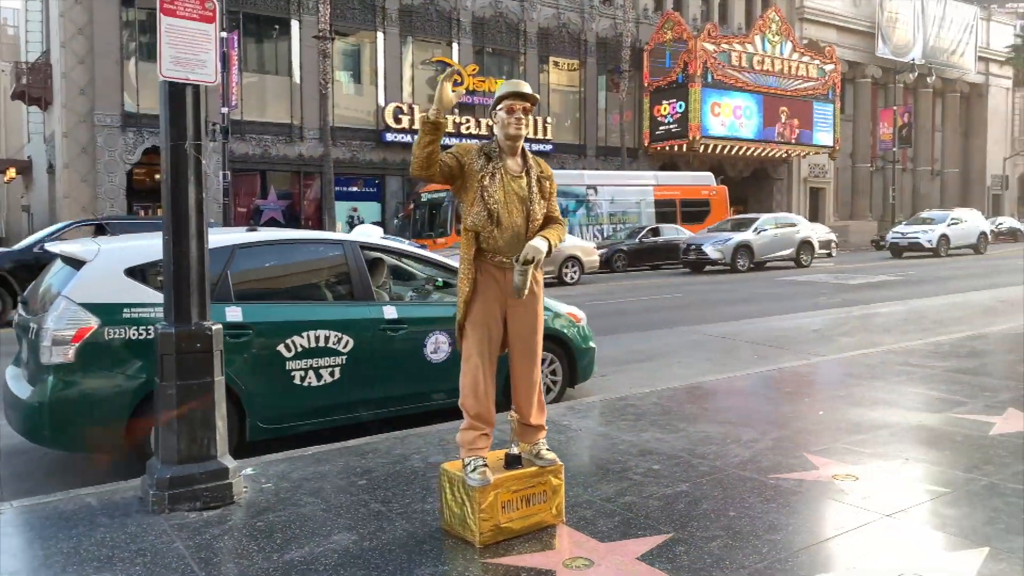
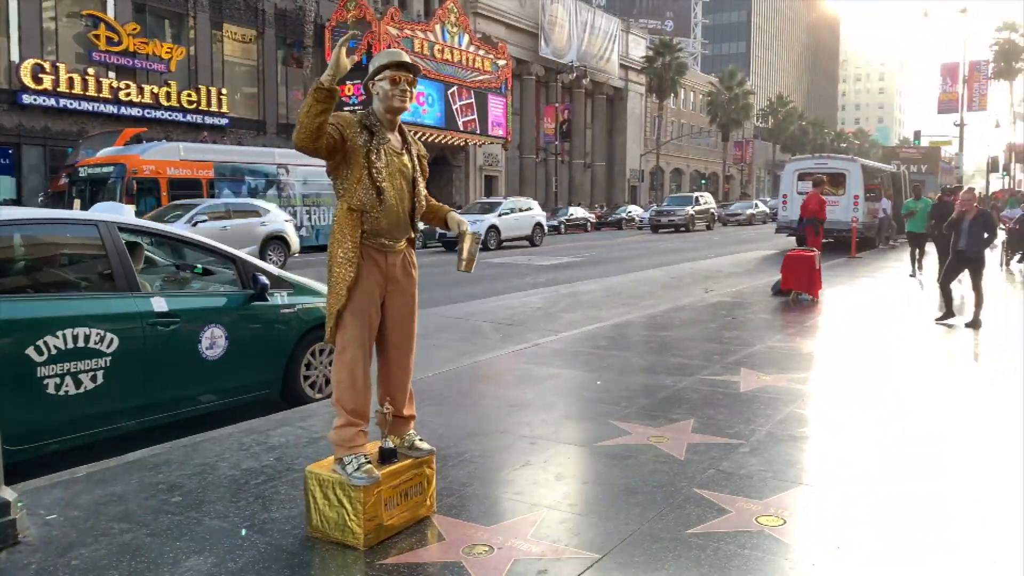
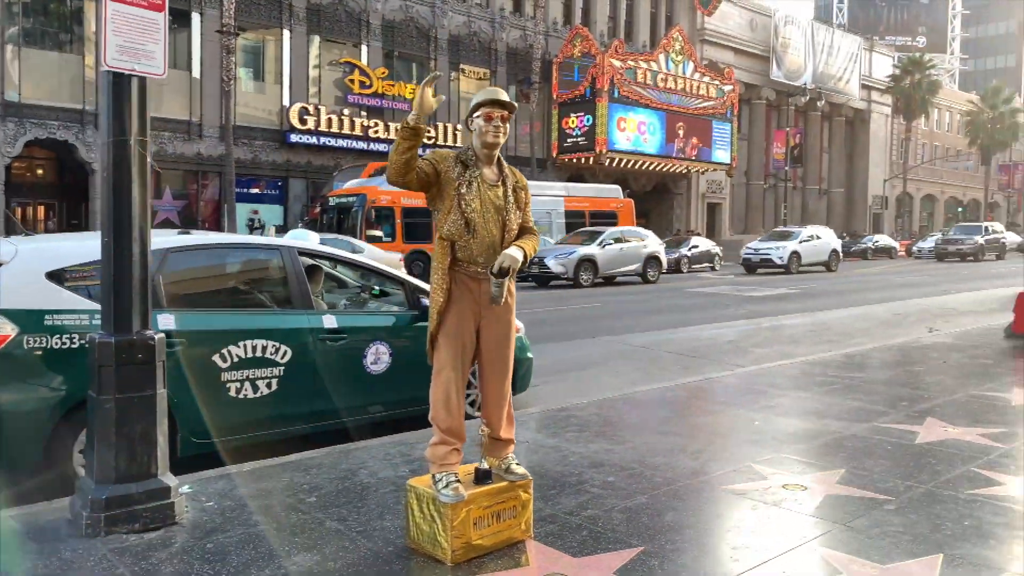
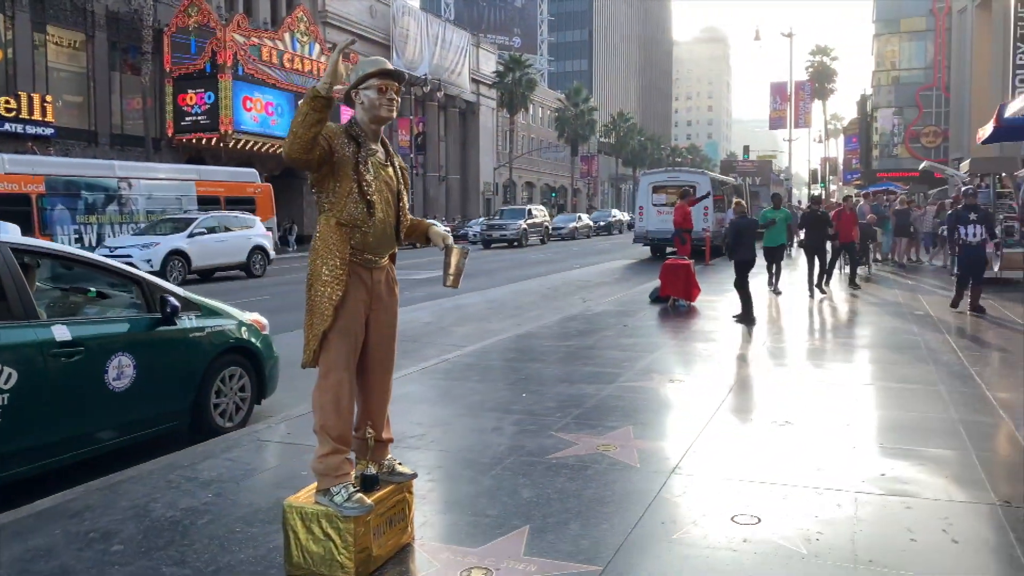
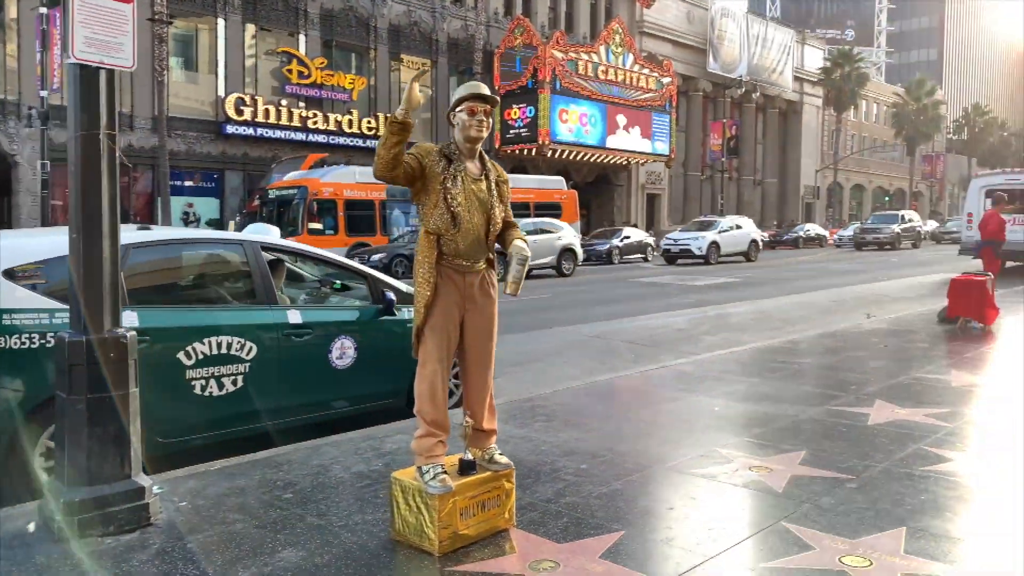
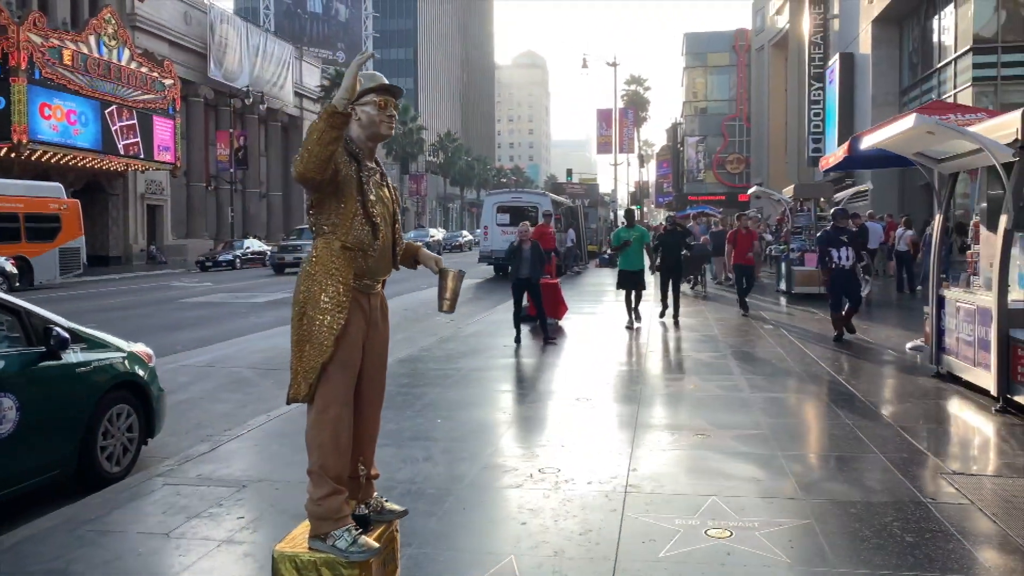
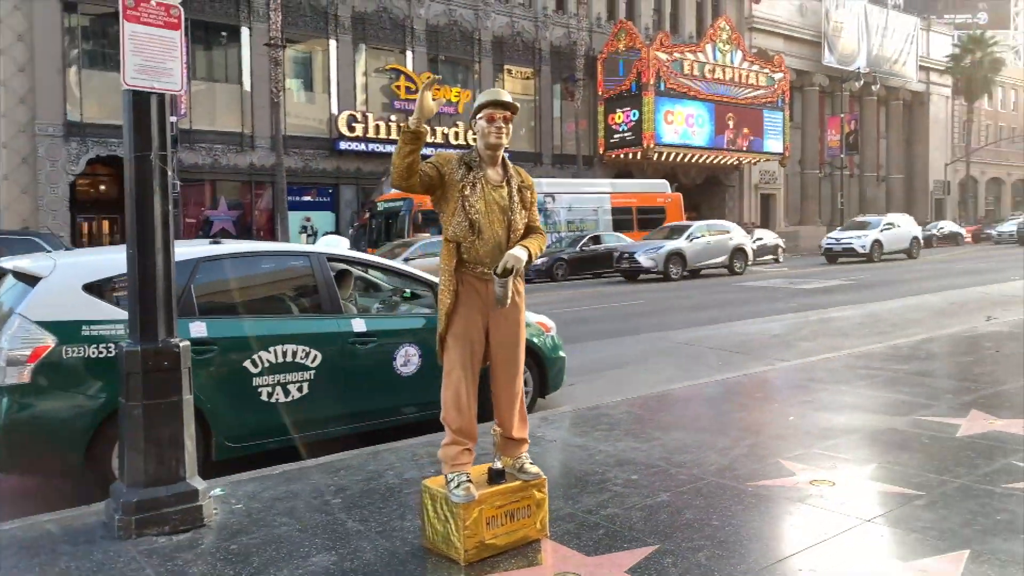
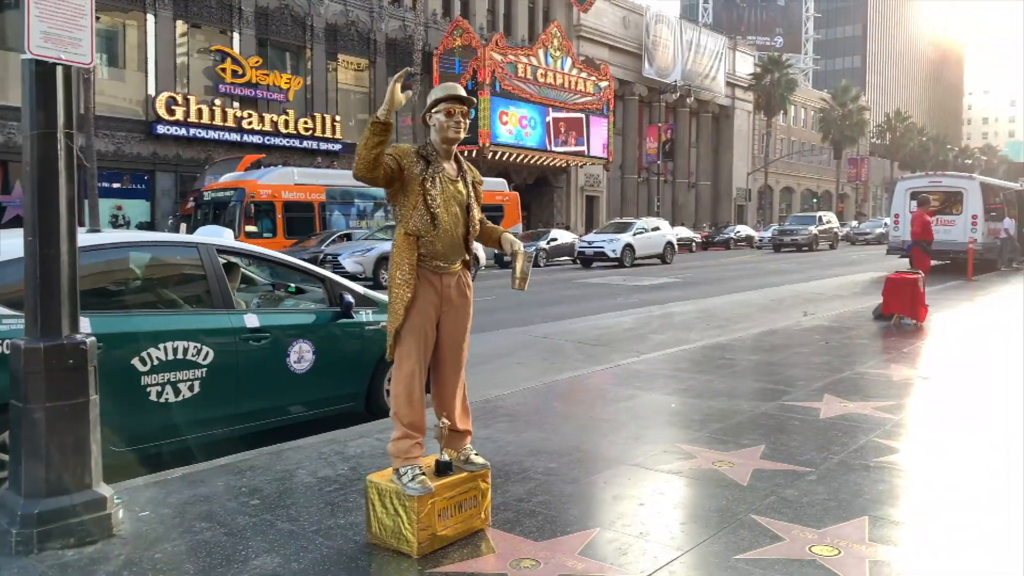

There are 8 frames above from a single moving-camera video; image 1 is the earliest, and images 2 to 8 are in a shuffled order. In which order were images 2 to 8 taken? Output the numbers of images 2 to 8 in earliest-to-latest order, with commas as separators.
7, 3, 5, 8, 2, 4, 6
